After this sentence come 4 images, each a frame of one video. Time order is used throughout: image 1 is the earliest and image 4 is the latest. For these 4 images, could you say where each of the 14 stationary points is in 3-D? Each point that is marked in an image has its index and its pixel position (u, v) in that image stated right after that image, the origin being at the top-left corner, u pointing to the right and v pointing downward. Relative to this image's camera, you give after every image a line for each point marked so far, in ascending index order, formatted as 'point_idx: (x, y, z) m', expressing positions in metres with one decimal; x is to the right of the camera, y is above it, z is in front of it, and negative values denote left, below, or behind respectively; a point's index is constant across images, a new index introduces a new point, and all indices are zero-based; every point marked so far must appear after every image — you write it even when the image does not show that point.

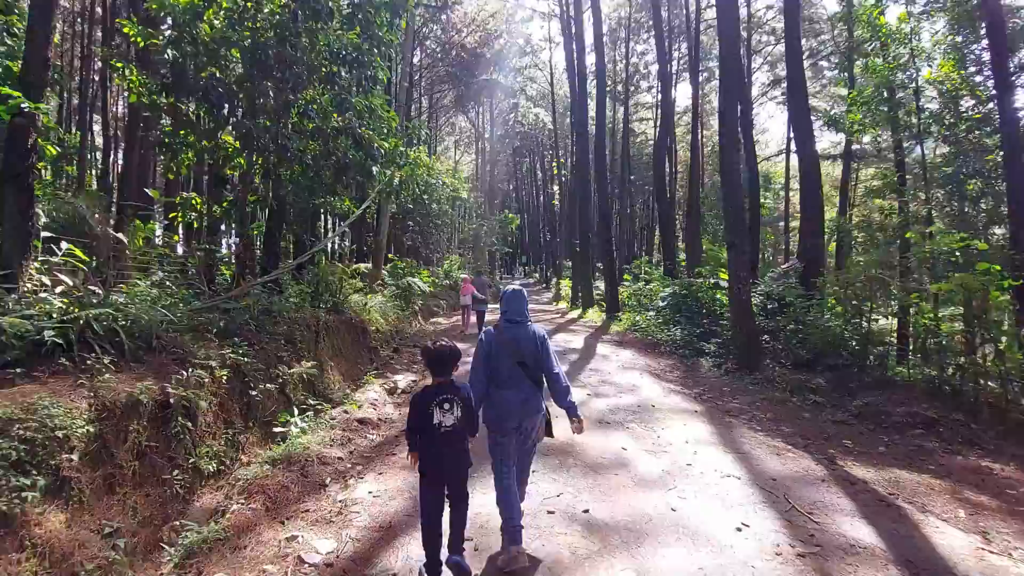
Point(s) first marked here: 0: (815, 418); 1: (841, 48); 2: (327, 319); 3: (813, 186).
0: (+4.5, -2.0, +7.5) m
1: (+12.6, +9.2, +19.0) m
2: (-3.2, -0.6, +8.8) m
3: (+7.6, +2.6, +12.5) m
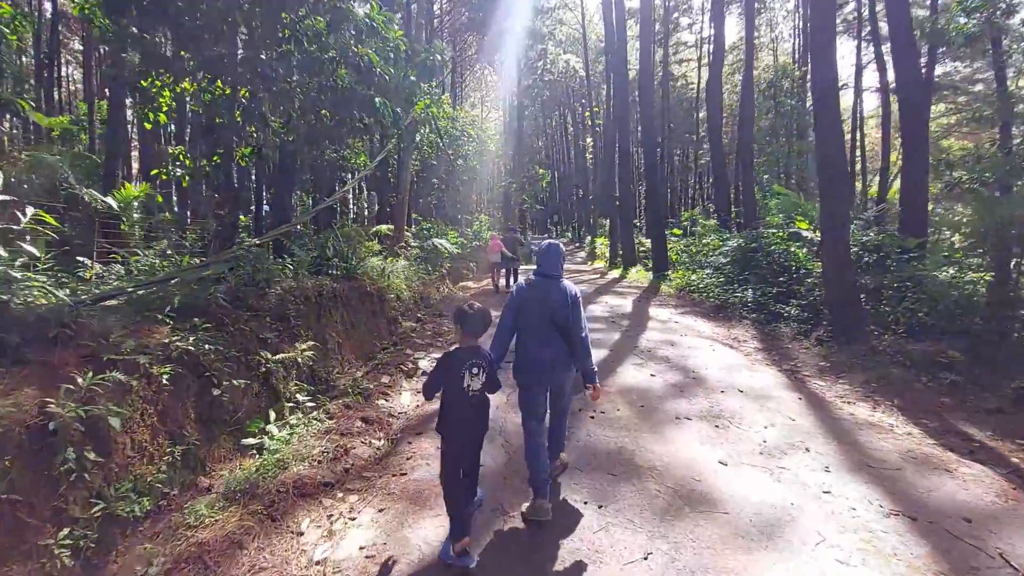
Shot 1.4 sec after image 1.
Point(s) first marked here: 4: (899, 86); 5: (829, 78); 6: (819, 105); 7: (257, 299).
0: (+5.1, -1.4, +5.6) m
1: (+13.5, +10.8, +15.8) m
2: (-2.6, 0.0, +7.4) m
3: (+8.3, +3.6, +10.1) m
4: (+8.0, +4.2, +10.2) m
5: (+5.2, +3.5, +8.2) m
6: (+5.1, +3.1, +8.3) m
7: (-3.0, -0.1, +5.9) m
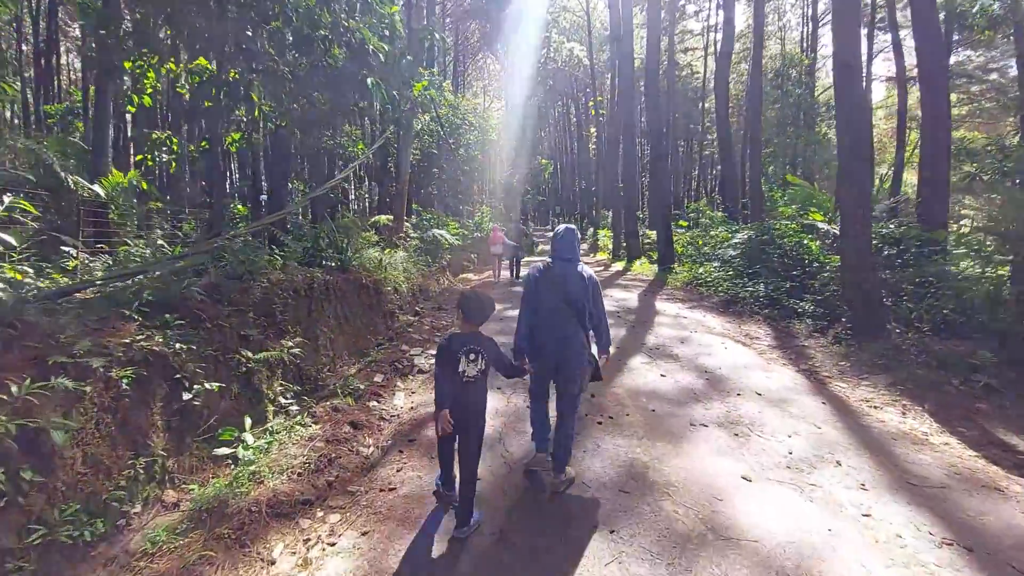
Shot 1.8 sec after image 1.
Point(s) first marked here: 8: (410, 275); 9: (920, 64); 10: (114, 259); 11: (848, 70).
0: (+5.1, -1.3, +5.2) m
1: (+13.6, +11.0, +15.1) m
2: (-2.6, +0.1, +7.0) m
3: (+8.3, +3.7, +9.6) m
4: (+8.0, +4.3, +9.7) m
5: (+5.3, +3.6, +7.7) m
6: (+5.2, +3.2, +7.8) m
7: (-3.0, 0.0, +5.5) m
8: (-2.2, +0.3, +10.7) m
9: (+8.0, +4.5, +9.7) m
10: (-4.5, +0.3, +5.6) m
11: (+5.2, +3.4, +7.7) m
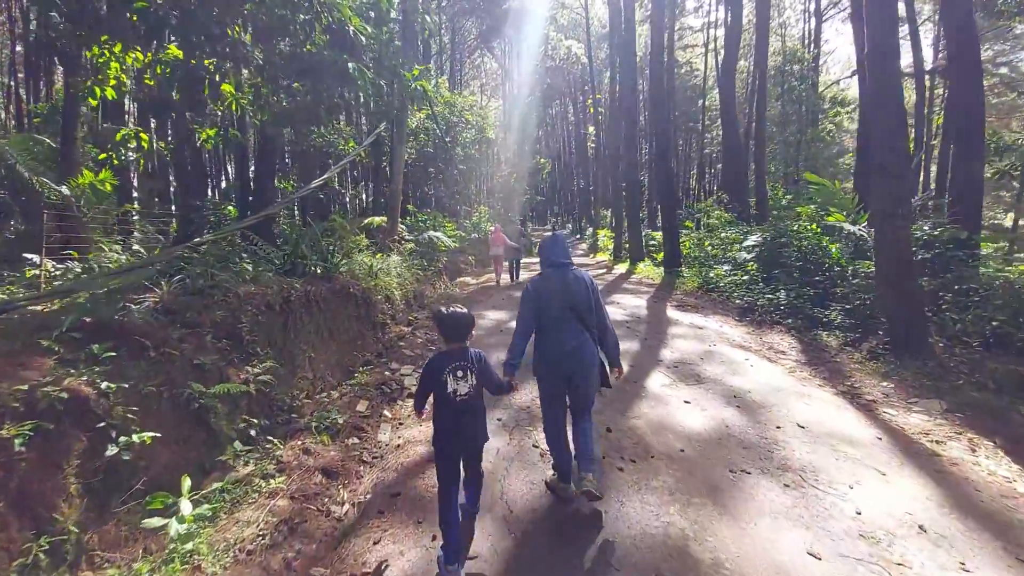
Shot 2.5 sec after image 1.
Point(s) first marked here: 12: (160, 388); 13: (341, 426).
0: (+5.1, -1.5, +4.5) m
1: (+13.6, +10.9, +14.4) m
2: (-2.6, -0.1, +6.2) m
3: (+8.3, +3.6, +8.9) m
4: (+8.0, +4.1, +9.0) m
5: (+5.3, +3.4, +7.0) m
6: (+5.2, +3.0, +7.1) m
7: (-3.0, -0.2, +4.7) m
8: (-2.2, +0.1, +9.9) m
9: (+8.0, +4.4, +8.9) m
10: (-4.5, +0.1, +4.8) m
11: (+5.2, +3.3, +7.0) m
12: (-2.6, -0.7, +3.8) m
13: (-1.7, -1.3, +4.8) m
